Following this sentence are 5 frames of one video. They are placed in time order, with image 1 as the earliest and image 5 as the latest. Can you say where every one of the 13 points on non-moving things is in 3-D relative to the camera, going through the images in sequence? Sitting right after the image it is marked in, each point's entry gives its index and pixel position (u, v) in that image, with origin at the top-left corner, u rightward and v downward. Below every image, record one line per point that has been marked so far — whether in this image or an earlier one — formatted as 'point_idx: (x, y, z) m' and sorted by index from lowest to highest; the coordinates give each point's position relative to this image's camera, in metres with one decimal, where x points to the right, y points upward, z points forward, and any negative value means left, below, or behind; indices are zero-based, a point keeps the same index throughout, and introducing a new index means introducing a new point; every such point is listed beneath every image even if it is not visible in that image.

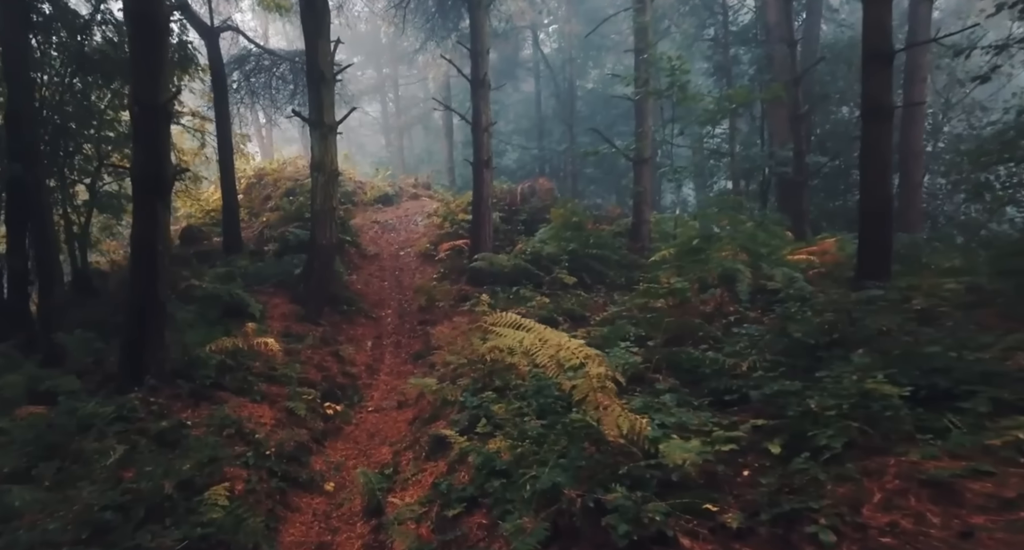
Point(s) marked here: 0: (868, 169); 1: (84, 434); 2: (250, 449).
0: (+4.4, +1.2, +10.5) m
1: (-4.2, -1.6, +8.3) m
2: (-2.7, -1.8, +8.8) m
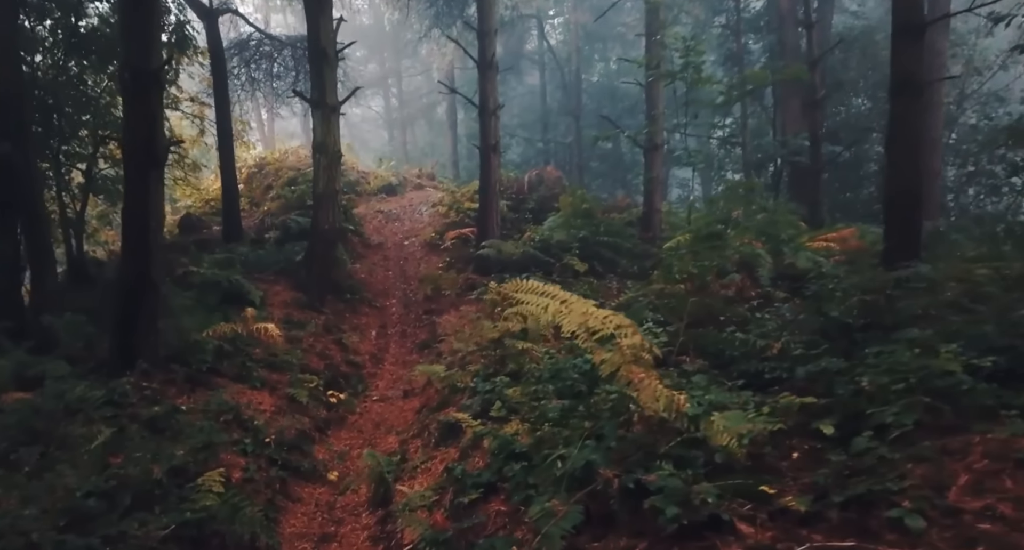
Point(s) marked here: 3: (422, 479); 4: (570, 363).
0: (+4.5, +1.4, +10.0) m
1: (-4.1, -1.3, +7.8) m
2: (-2.6, -1.6, +8.3) m
3: (-0.8, -1.8, +7.2) m
4: (+0.6, -0.8, +7.9) m
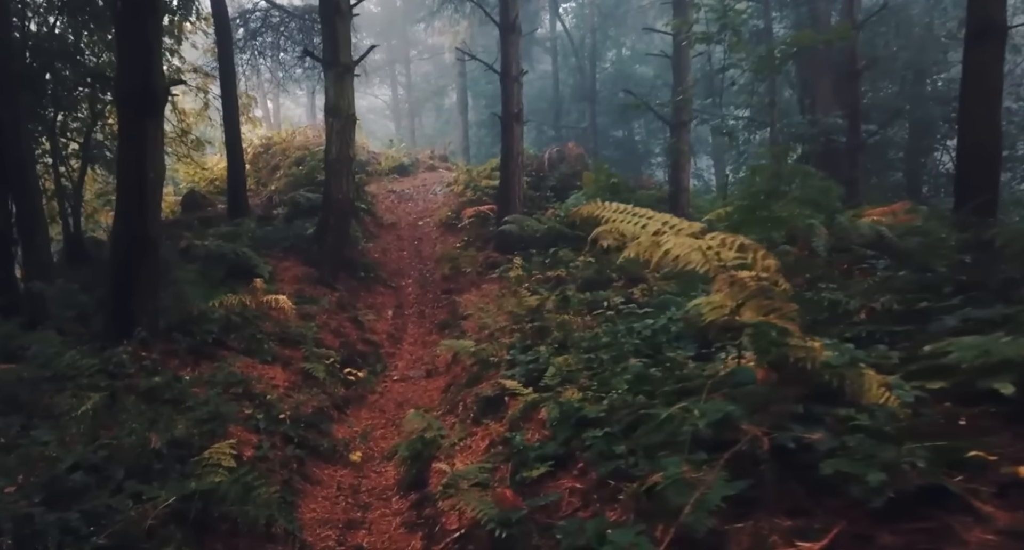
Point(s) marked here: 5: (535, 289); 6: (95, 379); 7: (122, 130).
0: (+4.9, +1.8, +9.0) m
1: (-3.7, -0.9, +6.9) m
2: (-2.2, -1.2, +7.3) m
3: (-0.4, -1.4, +6.2) m
4: (+1.0, -0.5, +6.9) m
5: (+0.3, -0.2, +11.6) m
6: (-3.5, -0.9, +7.1) m
7: (-3.7, +1.4, +8.1) m
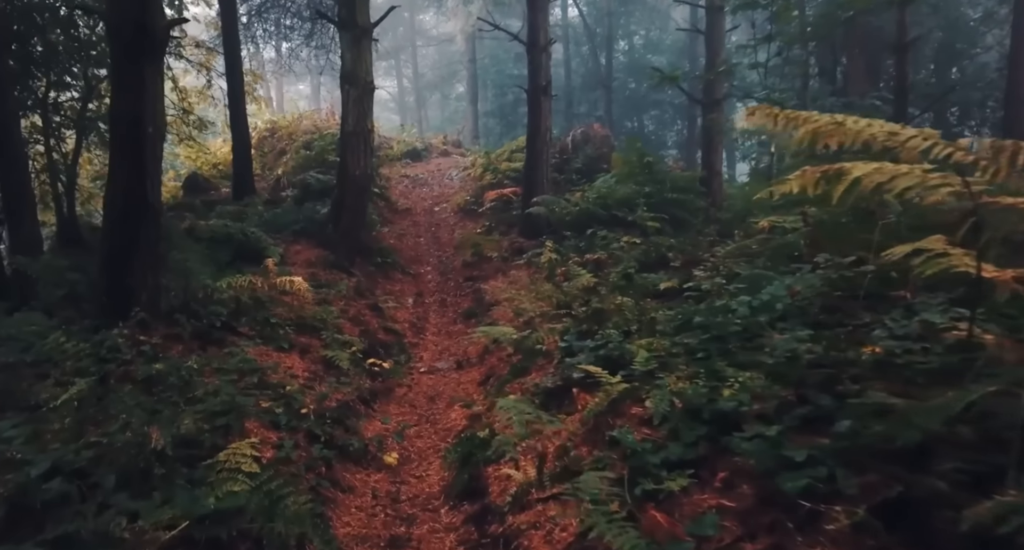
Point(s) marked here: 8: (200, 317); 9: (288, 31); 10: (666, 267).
0: (+5.4, +2.0, +7.9) m
1: (-3.2, -0.7, +5.8) m
2: (-1.7, -1.0, +6.2) m
3: (+0.1, -1.1, +5.1) m
4: (+1.4, -0.2, +5.8) m
5: (+0.7, 0.0, +10.6) m
6: (-3.0, -0.6, +6.0) m
7: (-3.3, +1.6, +7.0) m
8: (-2.9, -0.4, +7.8) m
9: (-5.0, +5.5, +19.1) m
10: (+1.7, +0.1, +9.3) m
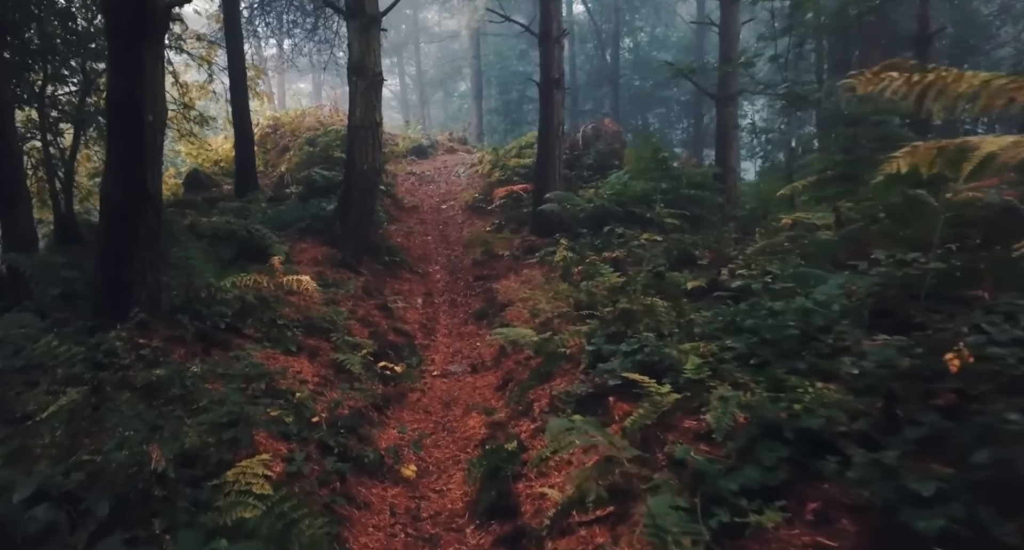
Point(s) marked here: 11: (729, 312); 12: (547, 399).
0: (+5.6, +2.0, +7.5) m
1: (-3.0, -0.7, +5.3) m
2: (-1.5, -0.9, +5.8) m
3: (+0.3, -1.1, +4.7) m
4: (+1.6, -0.2, +5.4) m
5: (+0.9, 0.0, +10.1) m
6: (-2.8, -0.6, +5.5) m
7: (-3.1, +1.6, +6.5) m
8: (-2.7, -0.4, +7.4) m
9: (-4.9, +5.5, +18.6) m
10: (+1.9, +0.1, +8.9) m
11: (+1.5, -0.2, +5.8) m
12: (+0.3, -0.9, +6.2) m
